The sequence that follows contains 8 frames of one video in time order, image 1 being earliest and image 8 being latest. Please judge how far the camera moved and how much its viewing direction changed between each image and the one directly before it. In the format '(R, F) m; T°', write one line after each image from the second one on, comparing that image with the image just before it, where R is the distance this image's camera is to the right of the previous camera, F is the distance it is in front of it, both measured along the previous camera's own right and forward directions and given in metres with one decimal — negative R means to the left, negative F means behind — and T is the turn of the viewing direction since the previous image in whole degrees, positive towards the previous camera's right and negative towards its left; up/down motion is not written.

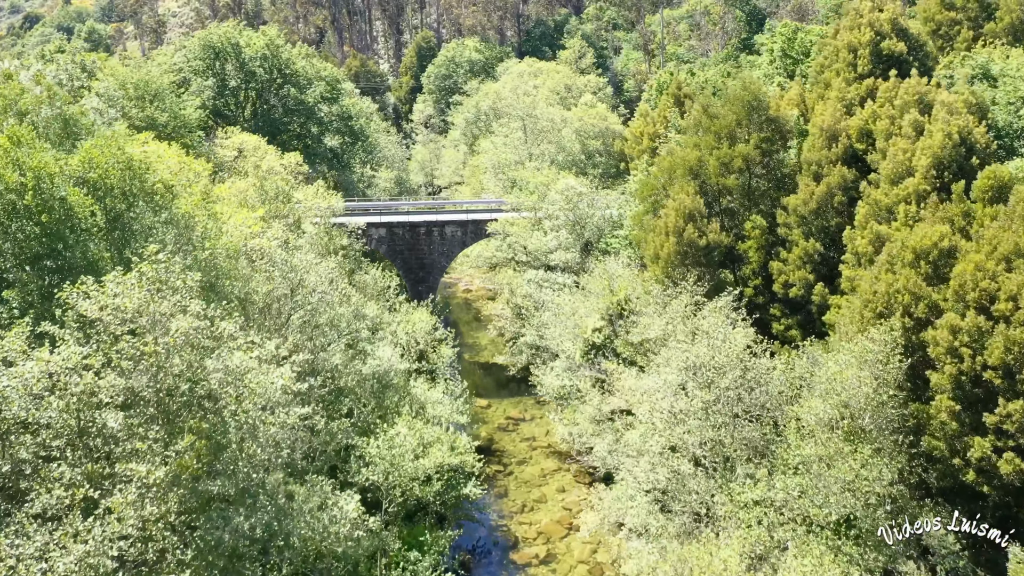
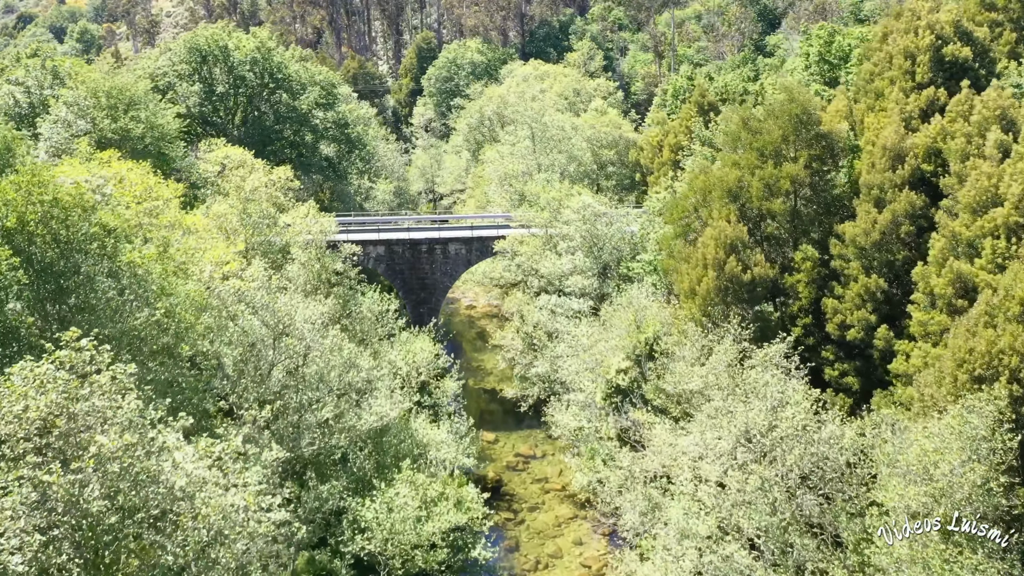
(-0.4, +2.7) m; 0°
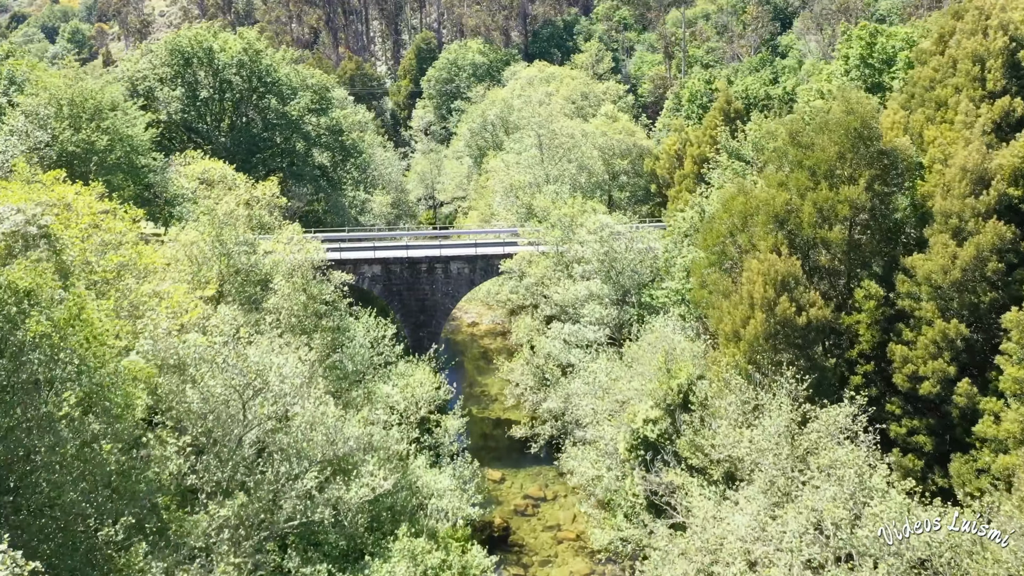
(-0.3, +2.7) m; 0°
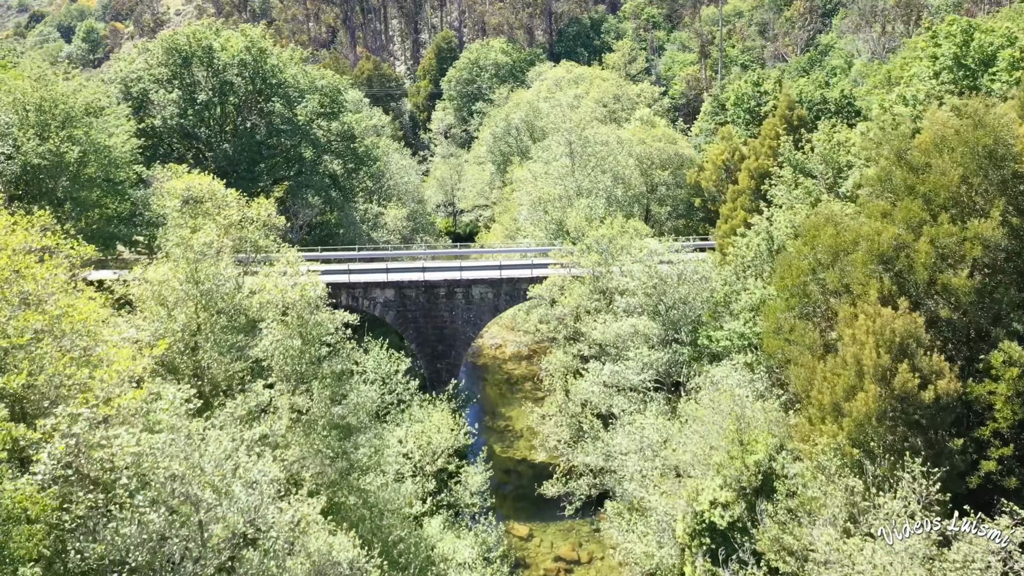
(-0.4, +3.4) m; -1°
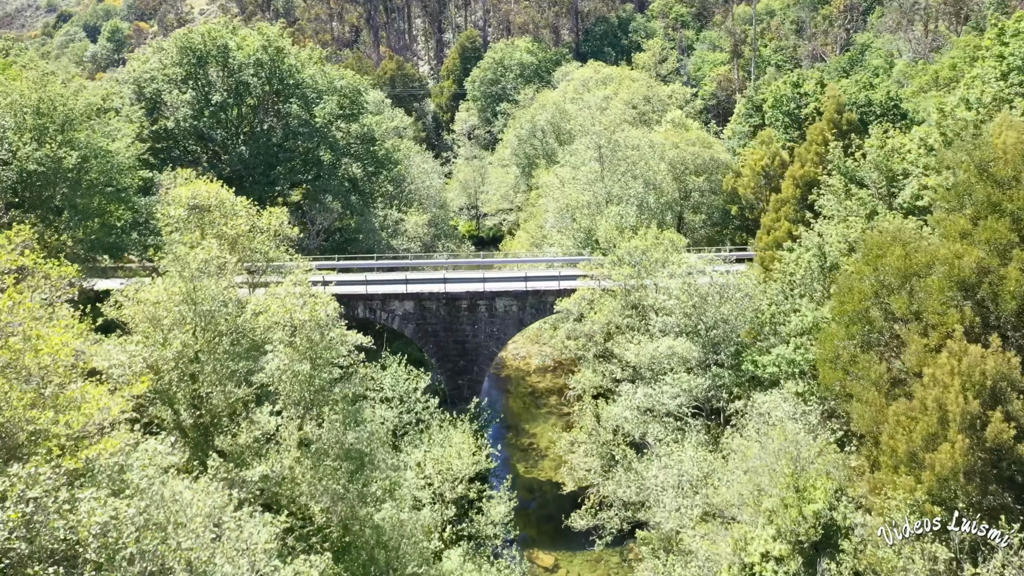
(-0.1, +1.5) m; -2°
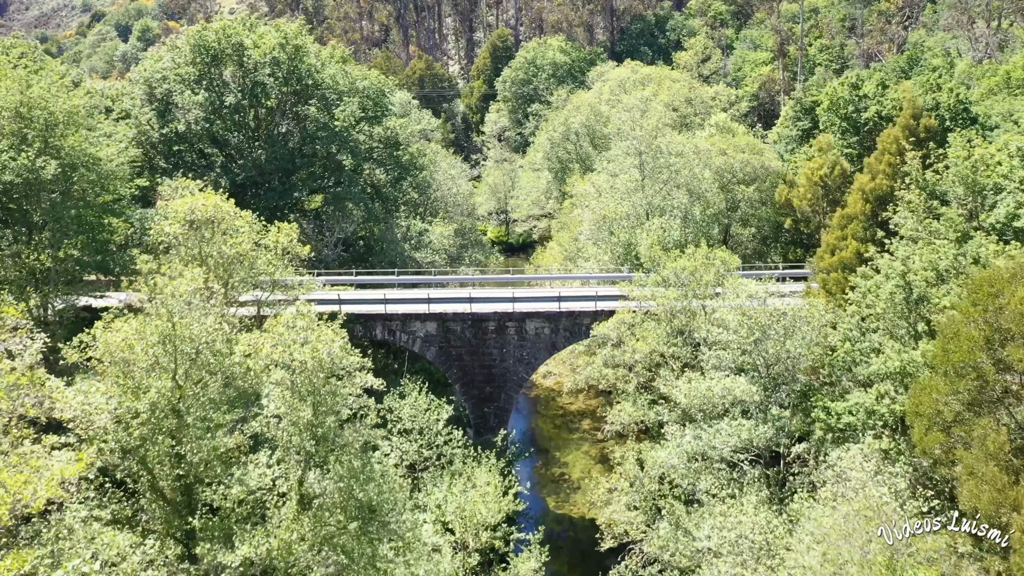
(-0.1, +2.3) m; -2°
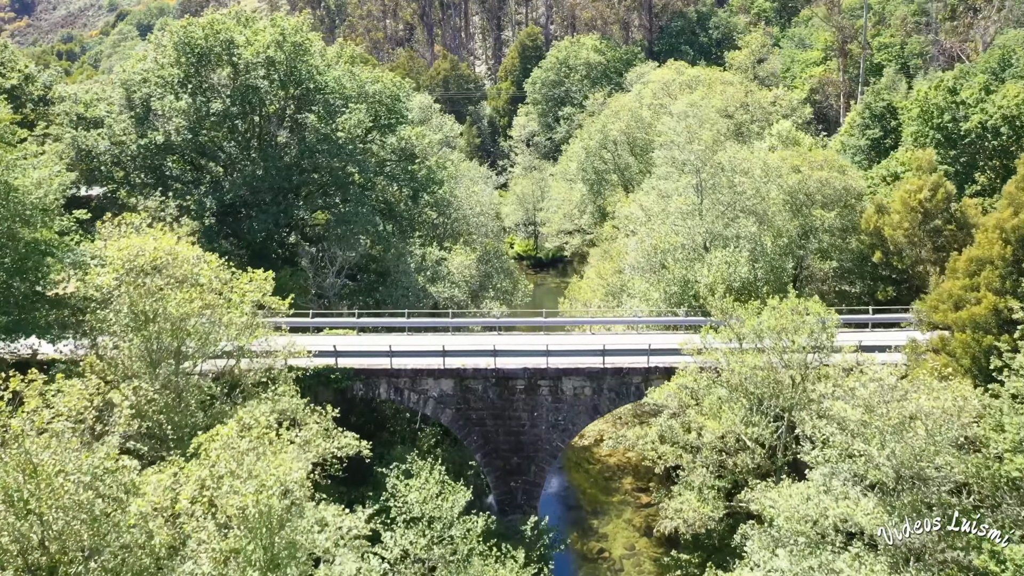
(-0.2, +4.4) m; -2°
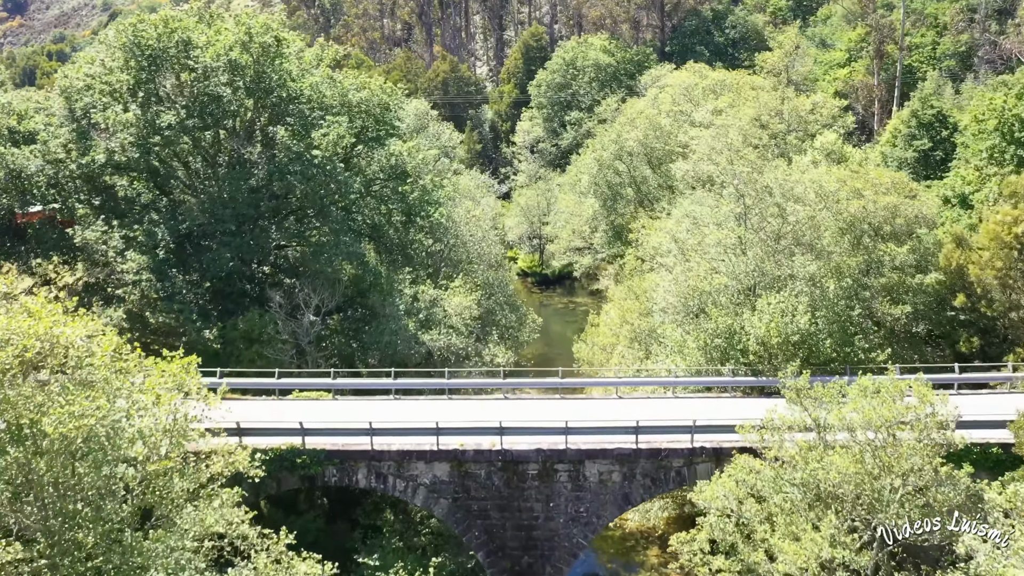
(-0.2, +3.9) m; 0°
